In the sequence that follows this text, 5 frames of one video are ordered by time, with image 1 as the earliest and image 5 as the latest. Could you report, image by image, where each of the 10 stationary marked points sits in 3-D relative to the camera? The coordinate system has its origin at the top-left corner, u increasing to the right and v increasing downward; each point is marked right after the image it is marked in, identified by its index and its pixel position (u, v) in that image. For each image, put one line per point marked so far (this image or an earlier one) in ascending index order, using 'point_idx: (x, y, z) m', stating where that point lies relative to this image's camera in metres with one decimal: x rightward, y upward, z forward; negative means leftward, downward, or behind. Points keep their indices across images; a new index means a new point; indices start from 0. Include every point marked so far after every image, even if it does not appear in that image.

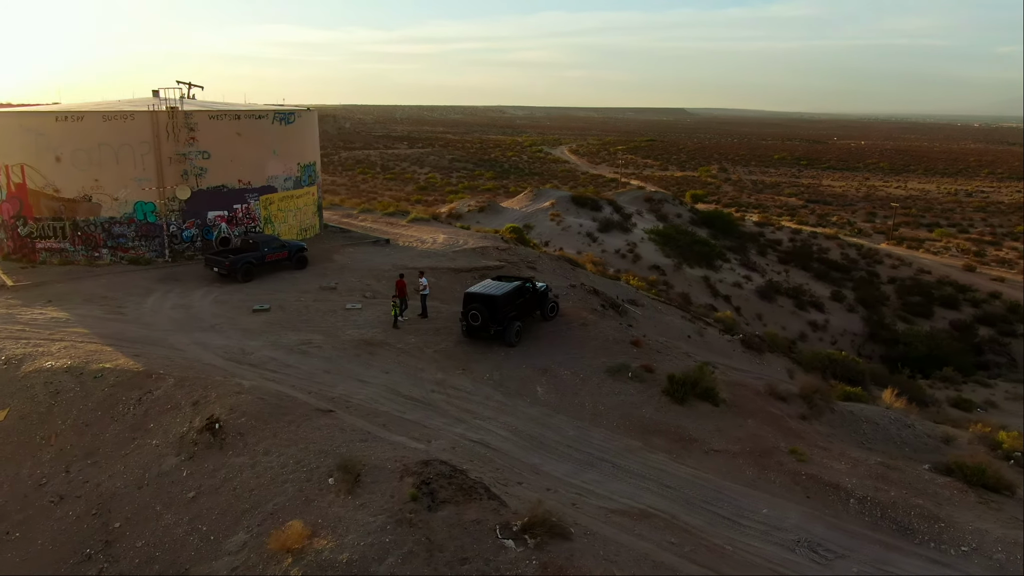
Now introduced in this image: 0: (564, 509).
0: (+0.7, -2.7, +9.9) m
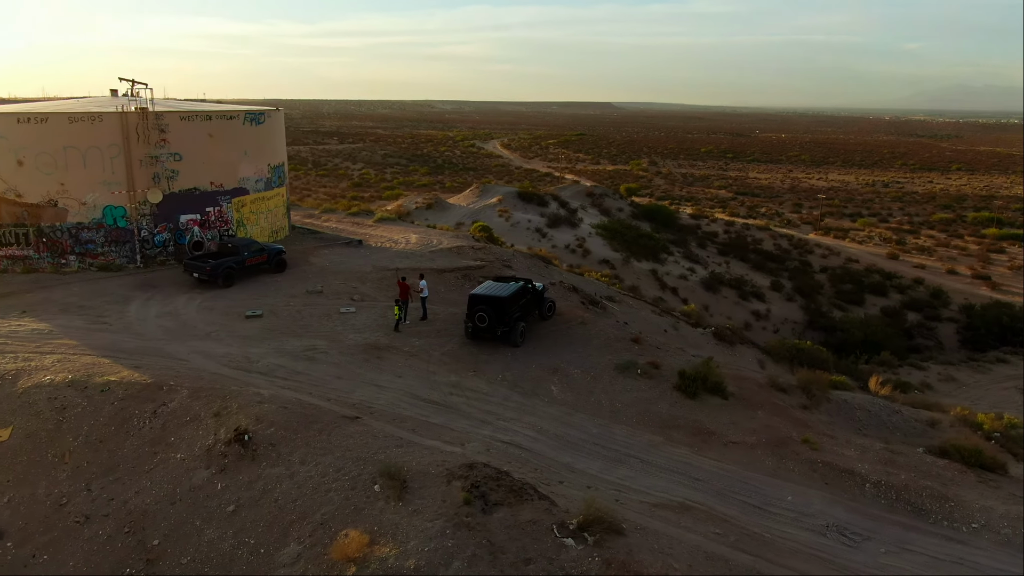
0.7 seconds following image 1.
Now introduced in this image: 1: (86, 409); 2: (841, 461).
0: (+1.3, -2.8, +10.2) m
1: (-6.7, -1.9, +12.4) m
2: (+5.1, -2.6, +12.2) m
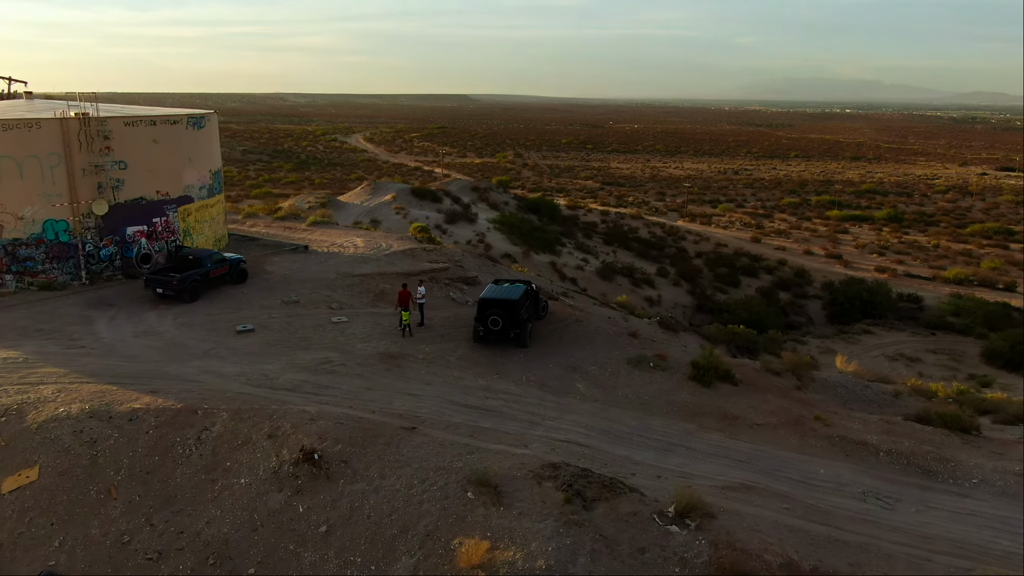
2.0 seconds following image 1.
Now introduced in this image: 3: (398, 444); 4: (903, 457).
0: (+2.4, -2.8, +11.0) m
1: (-5.8, -2.3, +11.8) m
2: (+5.8, -2.5, +13.6) m
3: (-1.7, -2.3, +11.6) m
4: (+6.4, -2.8, +13.0) m
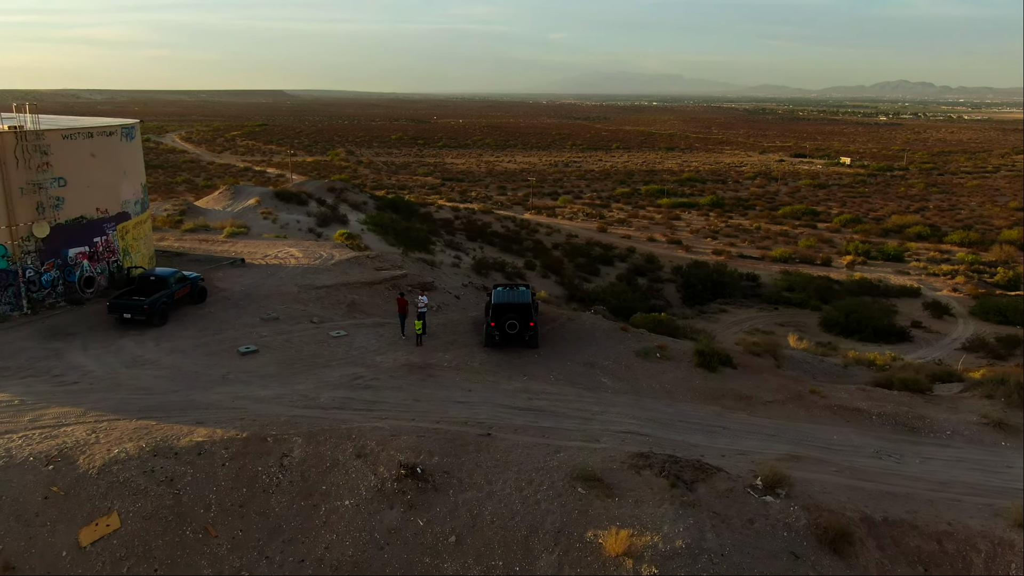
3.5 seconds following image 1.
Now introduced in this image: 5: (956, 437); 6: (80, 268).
0: (+3.8, -2.7, +12.3) m
1: (-4.5, -2.7, +11.3) m
2: (+6.5, -2.2, +15.6) m
3: (-0.4, -2.4, +12.0) m
4: (+7.2, -2.5, +15.2) m
5: (+8.1, -2.8, +14.6) m
6: (-10.3, +0.5, +19.0) m
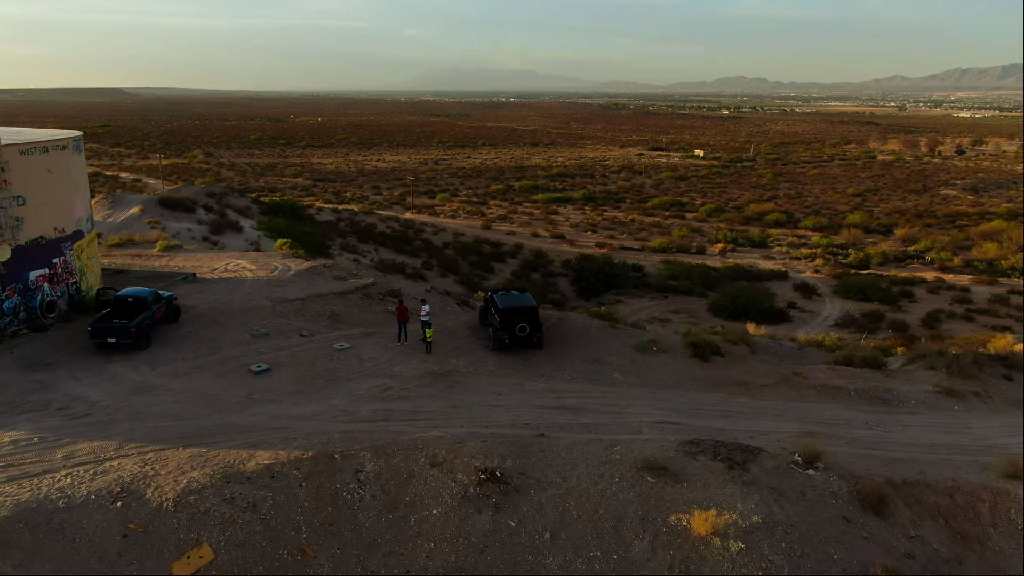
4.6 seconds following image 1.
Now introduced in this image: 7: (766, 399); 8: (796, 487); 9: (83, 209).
0: (+4.7, -2.6, +13.6) m
1: (-3.3, -3.0, +11.2) m
2: (+6.7, -2.0, +17.3) m
3: (+0.6, -2.6, +12.6) m
4: (+7.5, -2.2, +17.0) m
5: (+8.6, -2.5, +16.6) m
6: (-10.5, -0.1, +17.8) m
7: (+5.1, -2.3, +16.0) m
8: (+4.3, -3.0, +12.1) m
9: (-10.6, +1.9, +19.6) m
